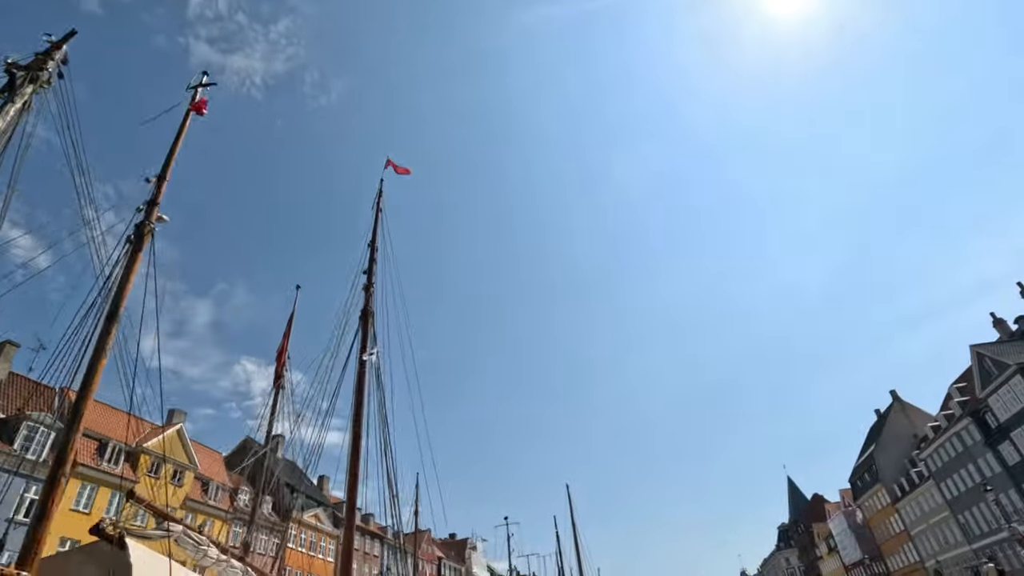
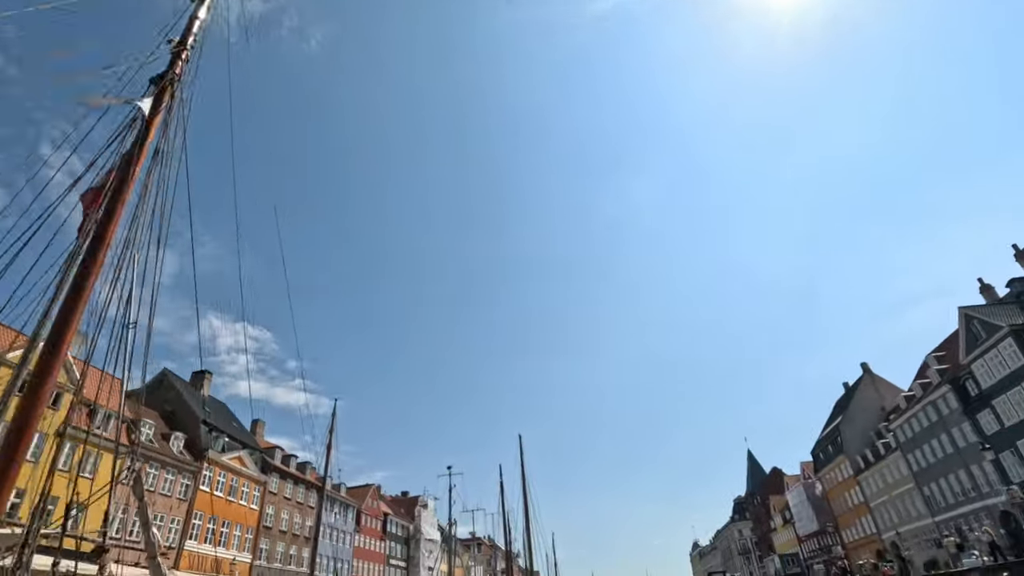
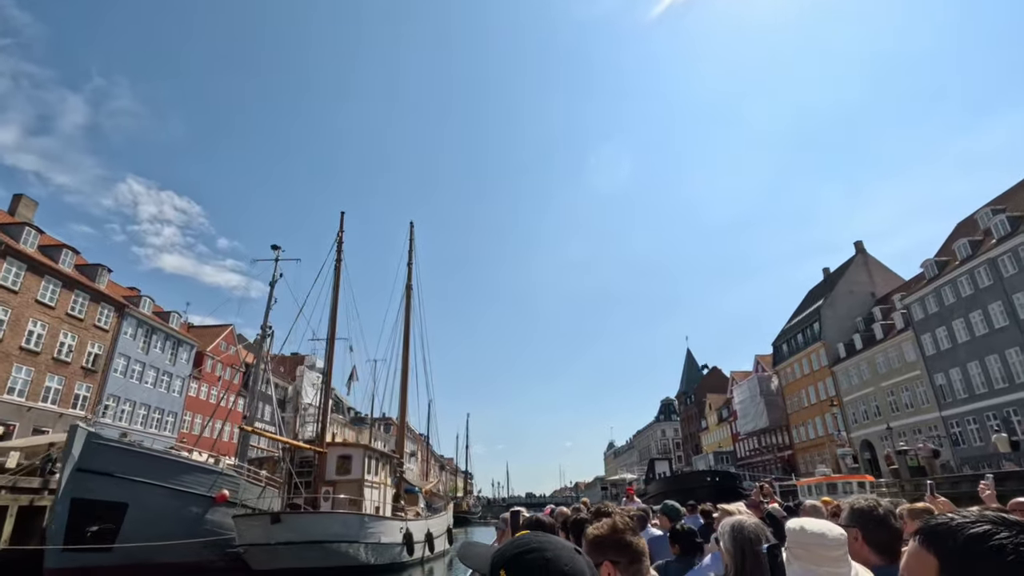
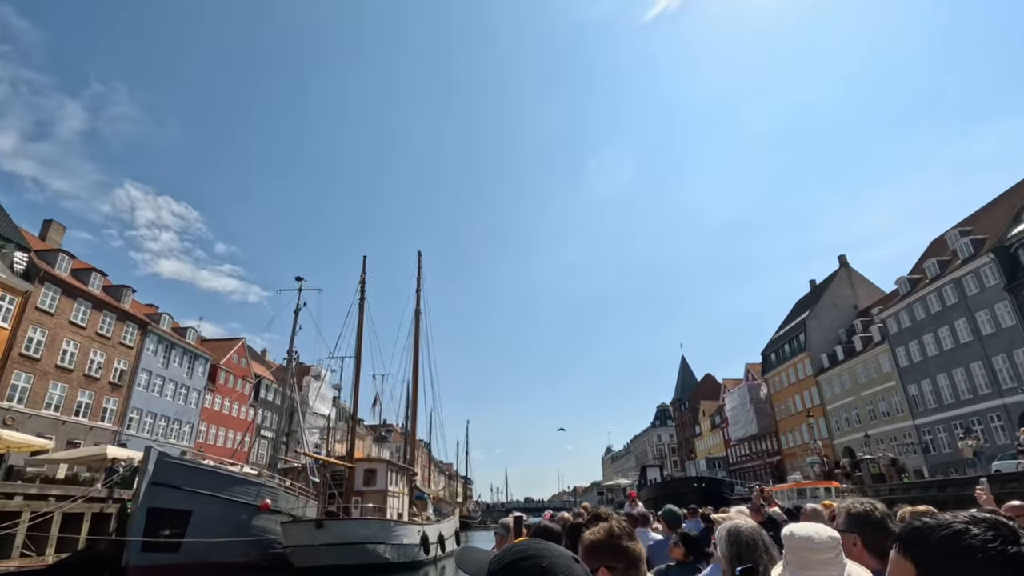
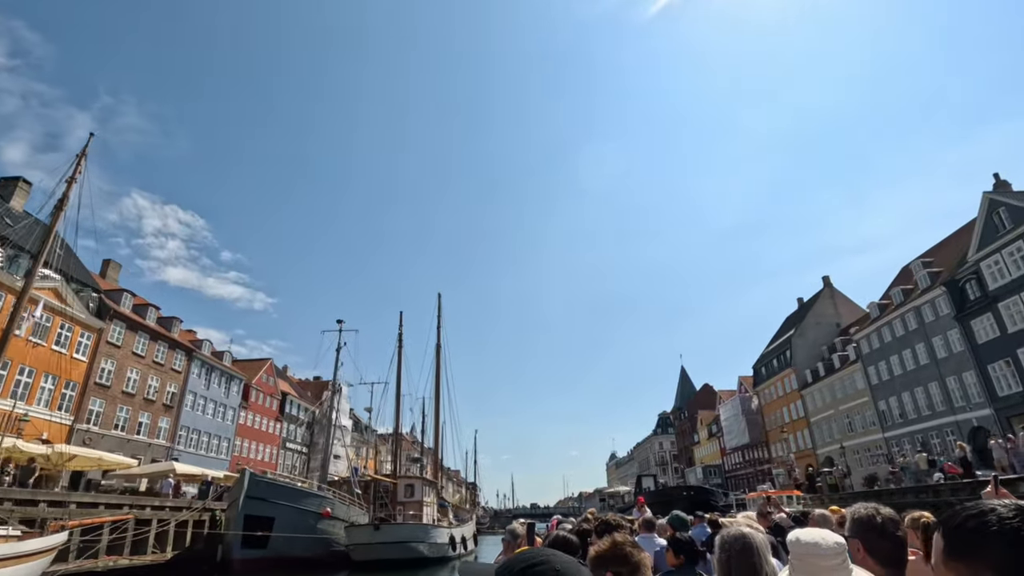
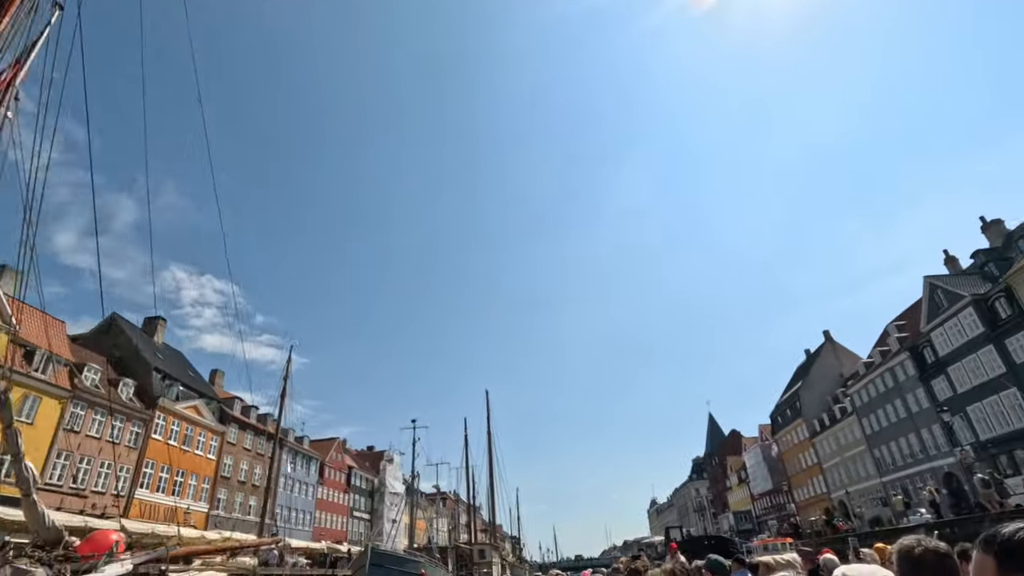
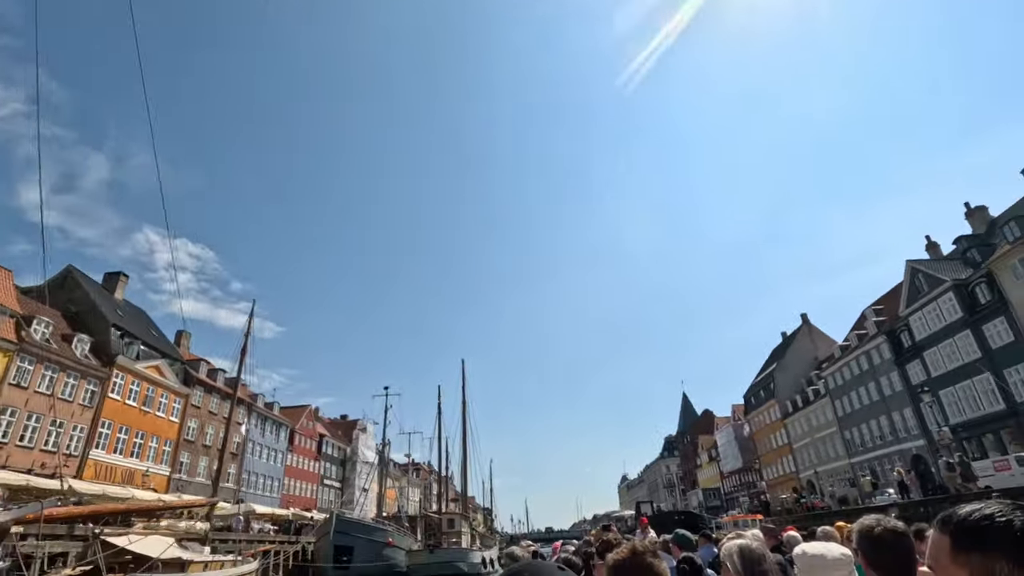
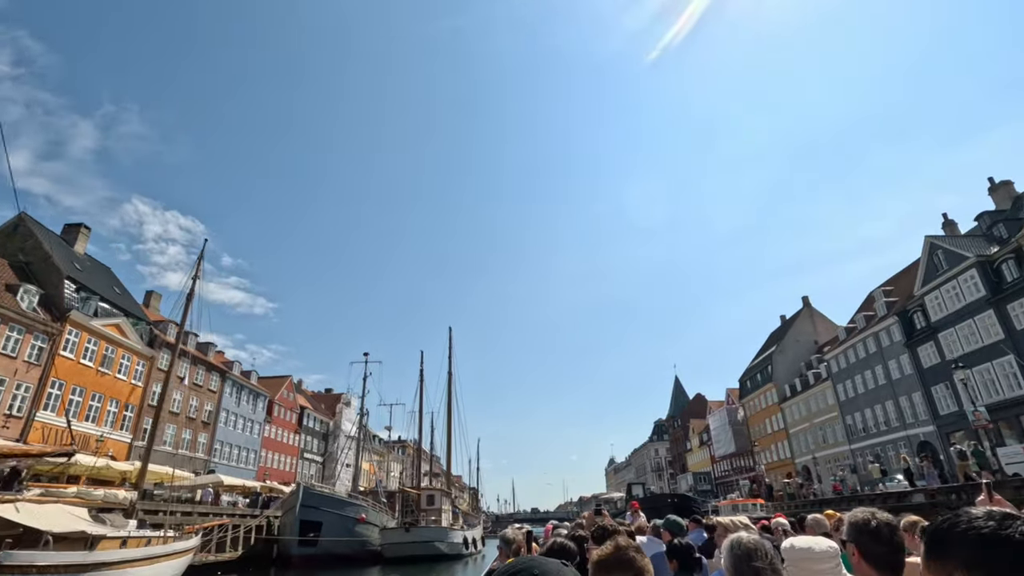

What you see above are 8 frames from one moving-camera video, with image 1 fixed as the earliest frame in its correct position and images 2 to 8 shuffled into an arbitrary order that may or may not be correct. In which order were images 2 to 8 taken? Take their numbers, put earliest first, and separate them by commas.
2, 6, 7, 8, 5, 4, 3
